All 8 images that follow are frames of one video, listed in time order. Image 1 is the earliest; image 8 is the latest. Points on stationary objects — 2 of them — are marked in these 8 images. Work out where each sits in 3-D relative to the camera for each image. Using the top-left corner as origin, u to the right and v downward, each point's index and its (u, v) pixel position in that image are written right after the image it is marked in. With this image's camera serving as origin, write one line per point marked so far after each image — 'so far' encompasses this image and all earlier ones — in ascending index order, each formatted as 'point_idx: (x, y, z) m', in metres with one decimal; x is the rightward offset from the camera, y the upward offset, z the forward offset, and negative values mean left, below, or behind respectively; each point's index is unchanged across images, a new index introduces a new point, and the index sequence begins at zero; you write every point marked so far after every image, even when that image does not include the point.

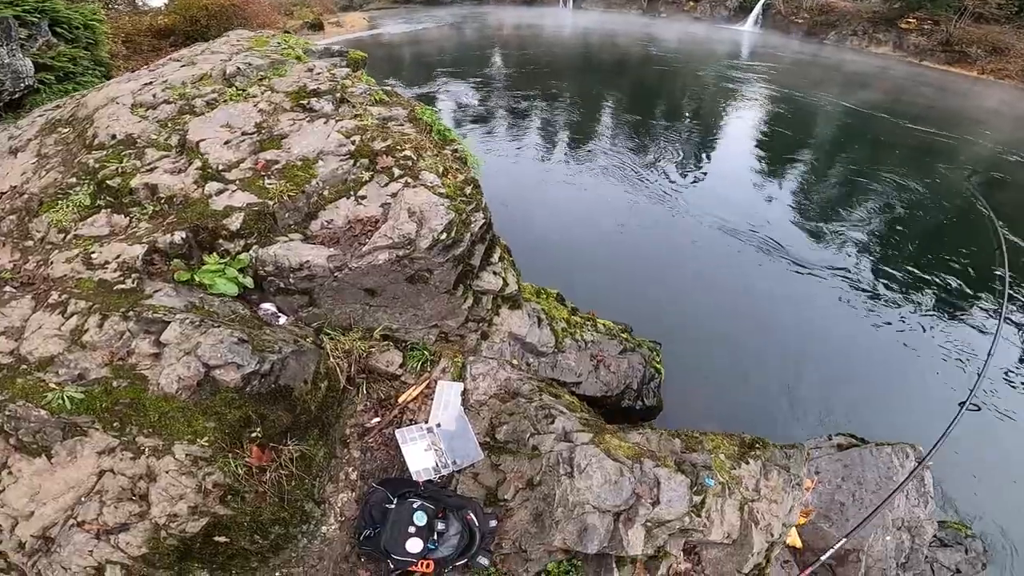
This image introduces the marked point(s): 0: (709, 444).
0: (+1.5, -1.3, +5.9) m
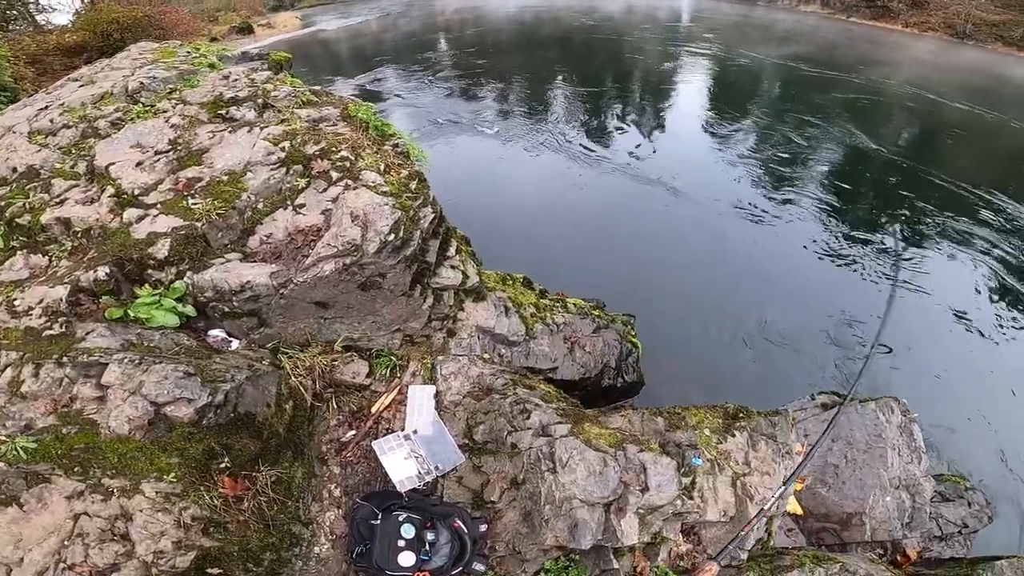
0: (+1.3, -1.0, +5.7) m
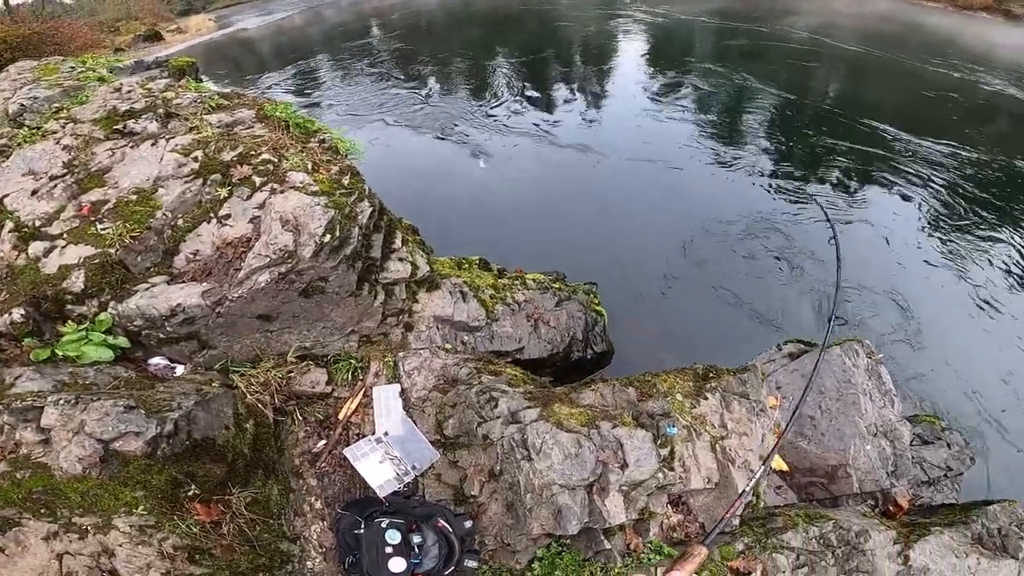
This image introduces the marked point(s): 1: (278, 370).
0: (+1.1, -0.7, +5.6) m
1: (-1.7, -0.6, +5.4) m
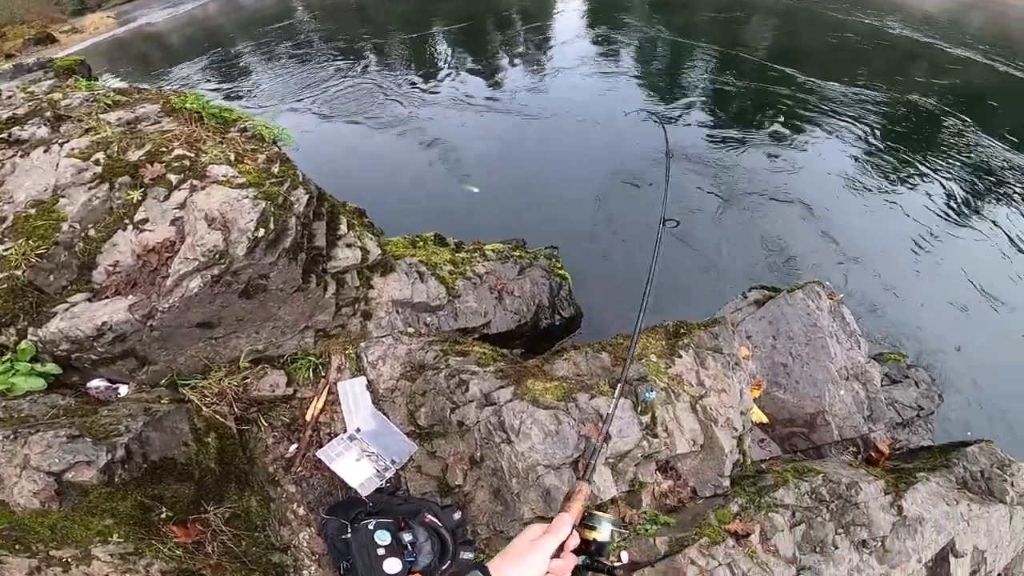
0: (+0.9, -0.4, +5.3) m
1: (-1.9, -0.6, +5.0) m
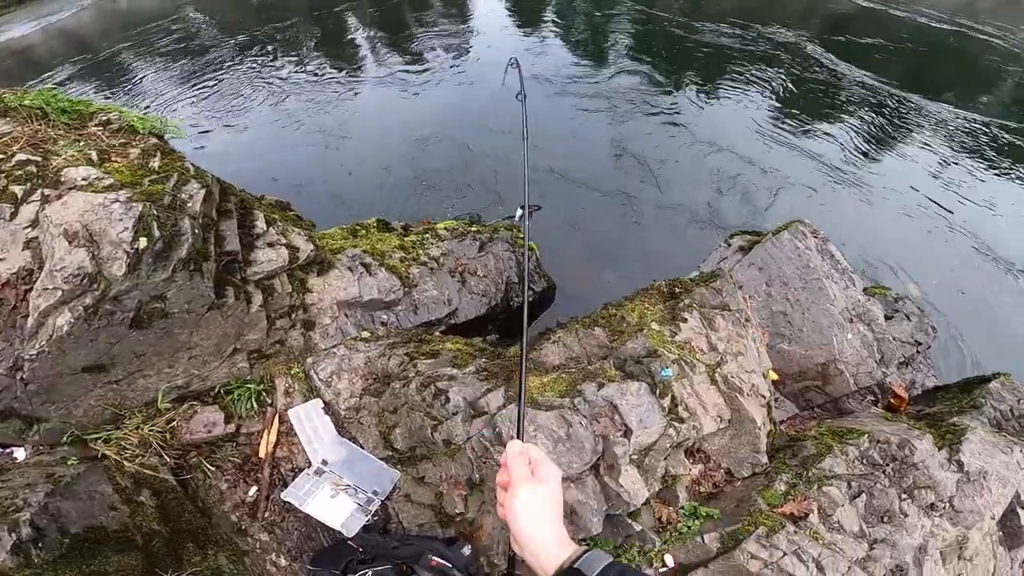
0: (+0.8, -0.2, +4.4) m
1: (-2.0, -0.8, +4.0) m
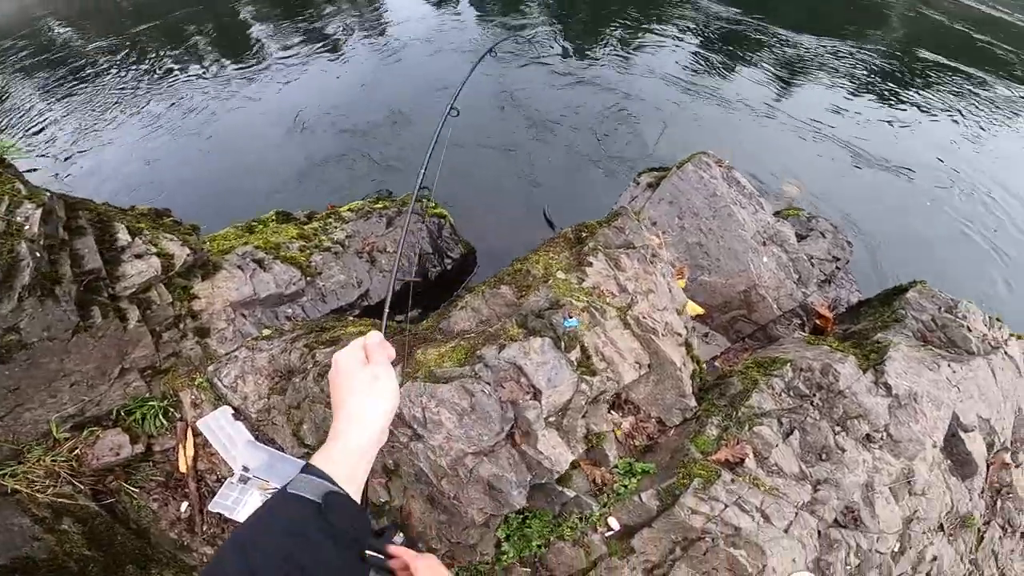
0: (+0.2, +0.1, +4.3) m
1: (-2.4, -0.9, +3.7) m
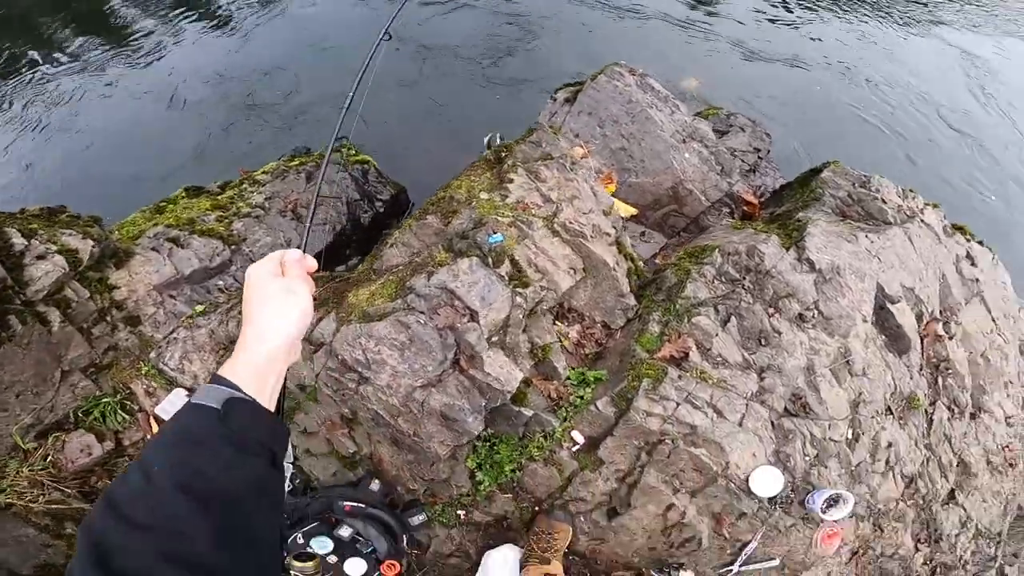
0: (-0.2, +0.5, +4.2) m
1: (-2.6, -0.9, +3.7) m
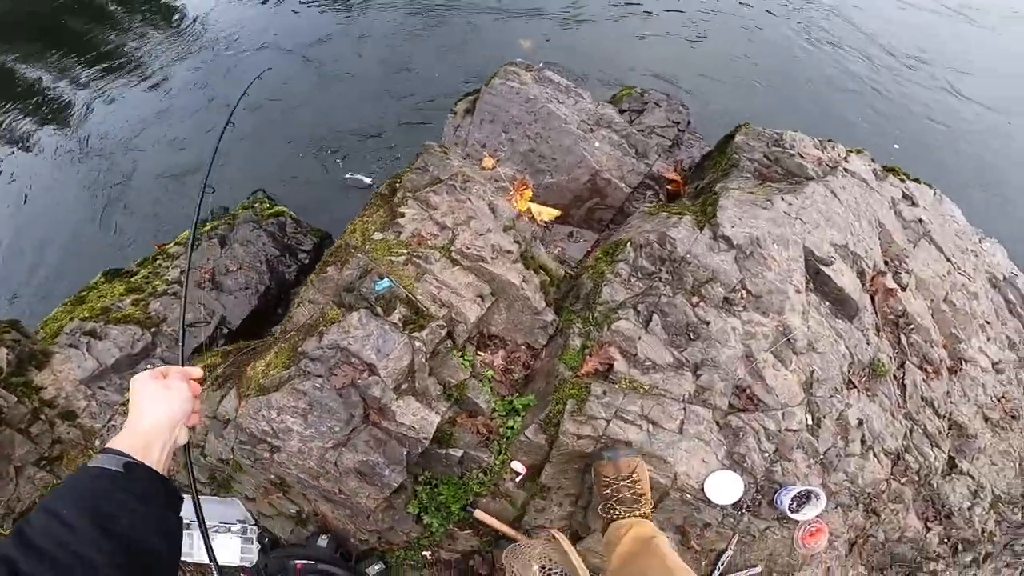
0: (-0.7, +0.3, +4.2) m
1: (-2.9, -1.5, +3.8) m
